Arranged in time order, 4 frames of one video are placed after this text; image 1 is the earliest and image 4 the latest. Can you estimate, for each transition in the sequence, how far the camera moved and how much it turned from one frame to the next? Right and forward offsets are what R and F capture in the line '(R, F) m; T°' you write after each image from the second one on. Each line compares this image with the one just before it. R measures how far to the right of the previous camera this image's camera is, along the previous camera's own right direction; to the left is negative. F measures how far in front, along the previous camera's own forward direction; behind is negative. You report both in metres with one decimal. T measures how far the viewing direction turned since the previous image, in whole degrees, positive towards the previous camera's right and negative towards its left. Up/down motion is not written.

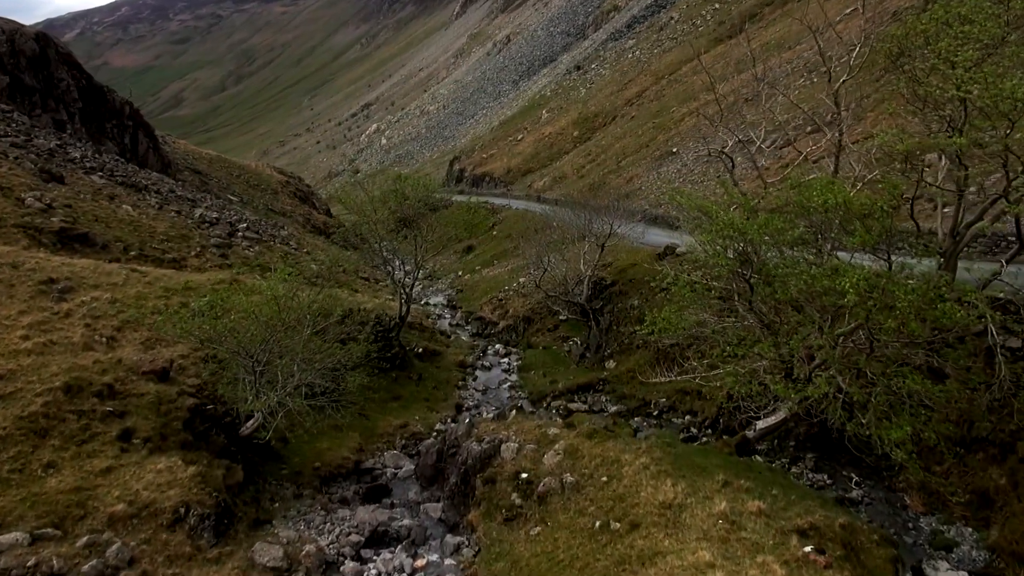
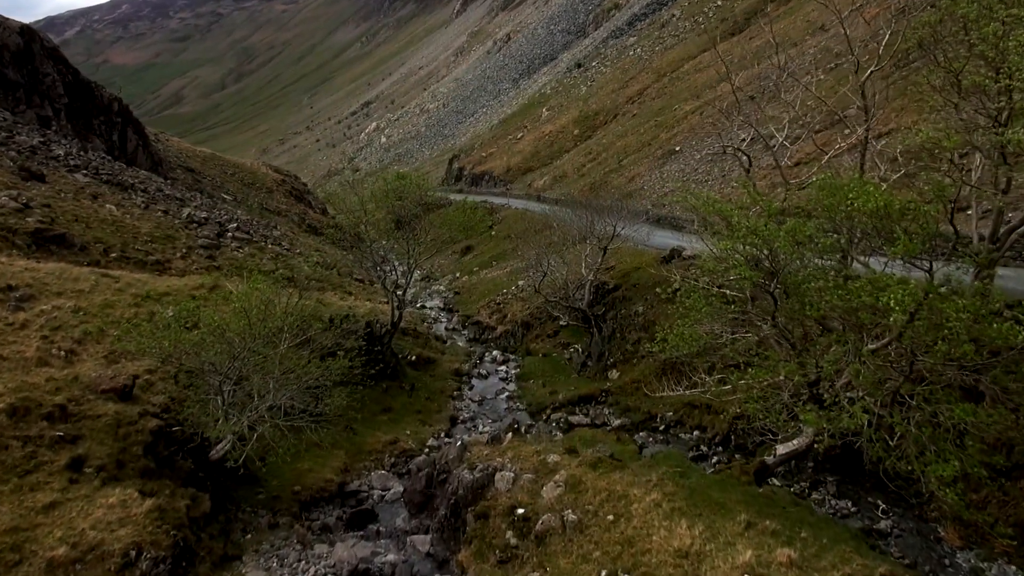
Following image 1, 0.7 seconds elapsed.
(+0.1, +1.6) m; 0°
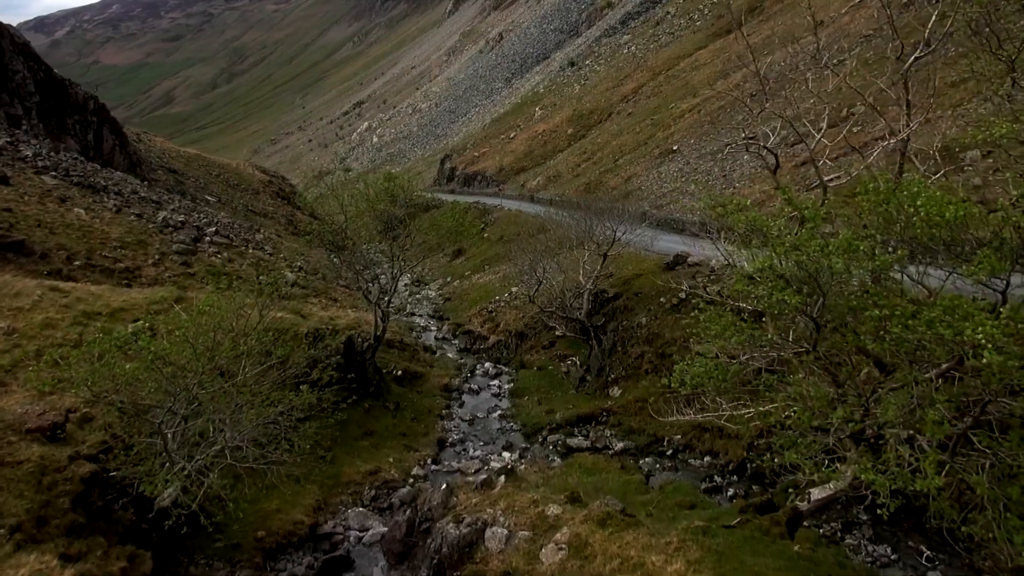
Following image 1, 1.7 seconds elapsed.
(0.0, +2.3) m; 0°
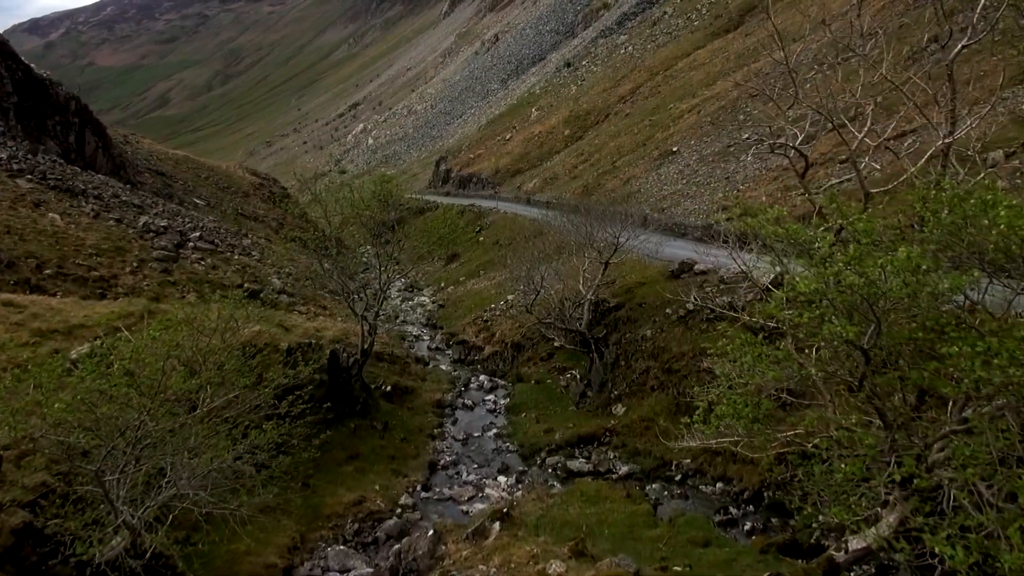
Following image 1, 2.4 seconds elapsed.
(0.0, +1.8) m; 0°
